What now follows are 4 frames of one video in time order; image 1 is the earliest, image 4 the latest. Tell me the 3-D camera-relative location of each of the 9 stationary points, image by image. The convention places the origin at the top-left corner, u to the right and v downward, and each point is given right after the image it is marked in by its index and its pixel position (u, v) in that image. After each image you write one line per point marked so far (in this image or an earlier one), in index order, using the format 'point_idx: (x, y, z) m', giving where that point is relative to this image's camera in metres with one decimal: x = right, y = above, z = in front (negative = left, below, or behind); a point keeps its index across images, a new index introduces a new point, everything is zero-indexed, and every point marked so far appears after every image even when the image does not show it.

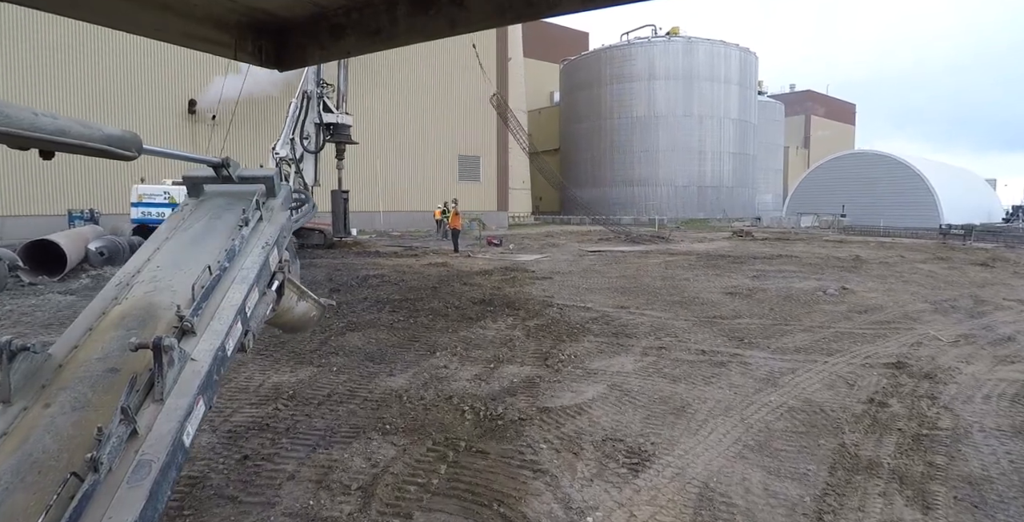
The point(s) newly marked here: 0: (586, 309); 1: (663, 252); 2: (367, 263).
0: (+1.1, -0.7, +8.3) m
1: (+4.8, +0.3, +17.5) m
2: (-3.6, -0.1, +14.2) m
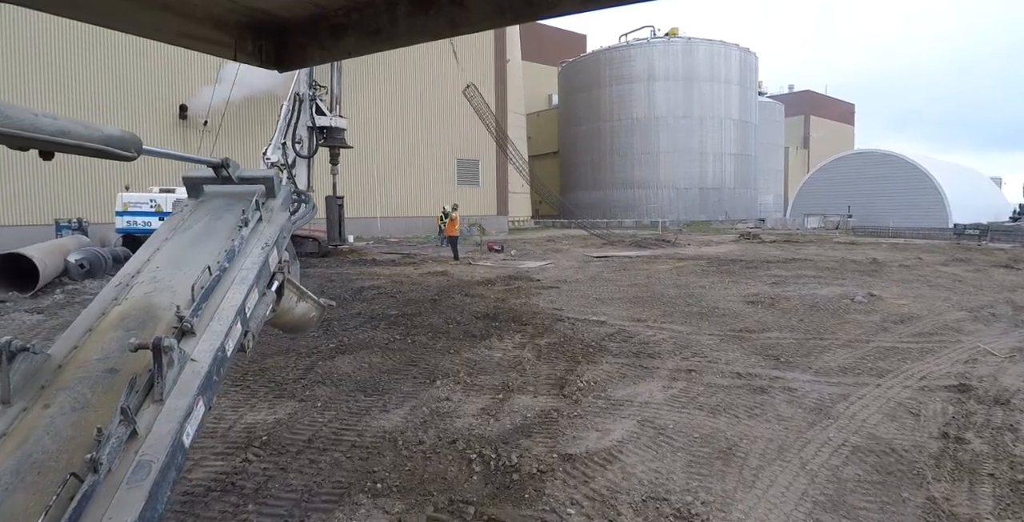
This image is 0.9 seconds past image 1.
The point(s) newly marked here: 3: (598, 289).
0: (+1.2, -0.9, +7.6) m
1: (+4.8, +0.1, +16.8) m
2: (-3.6, -0.3, +13.5) m
3: (+1.7, -0.5, +10.8) m
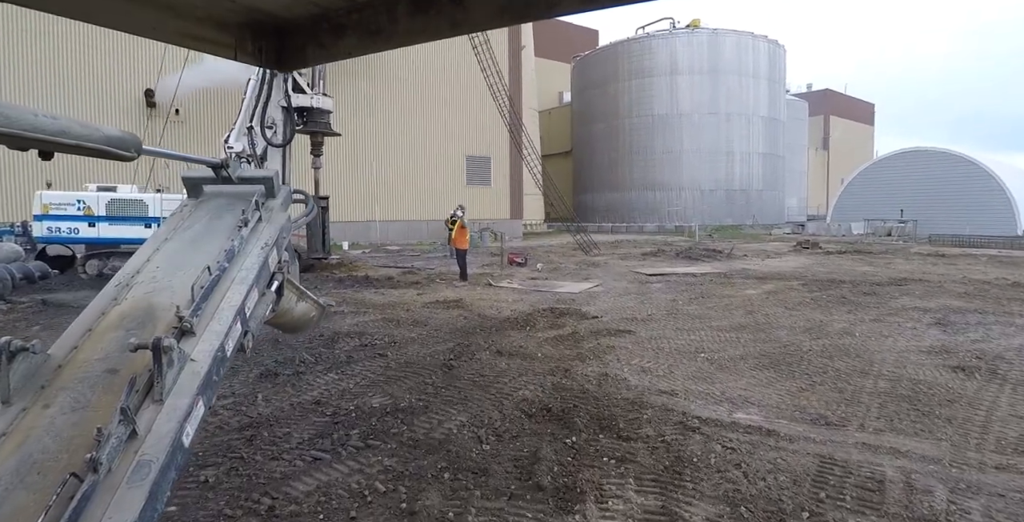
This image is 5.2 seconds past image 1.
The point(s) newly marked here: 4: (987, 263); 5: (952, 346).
0: (+1.9, -1.3, +4.0) m
1: (+5.5, -0.3, +13.2) m
2: (-2.9, -0.7, +9.9) m
3: (+2.3, -1.0, +7.2) m
4: (+14.0, -0.1, +16.4) m
5: (+5.4, -1.0, +6.9) m
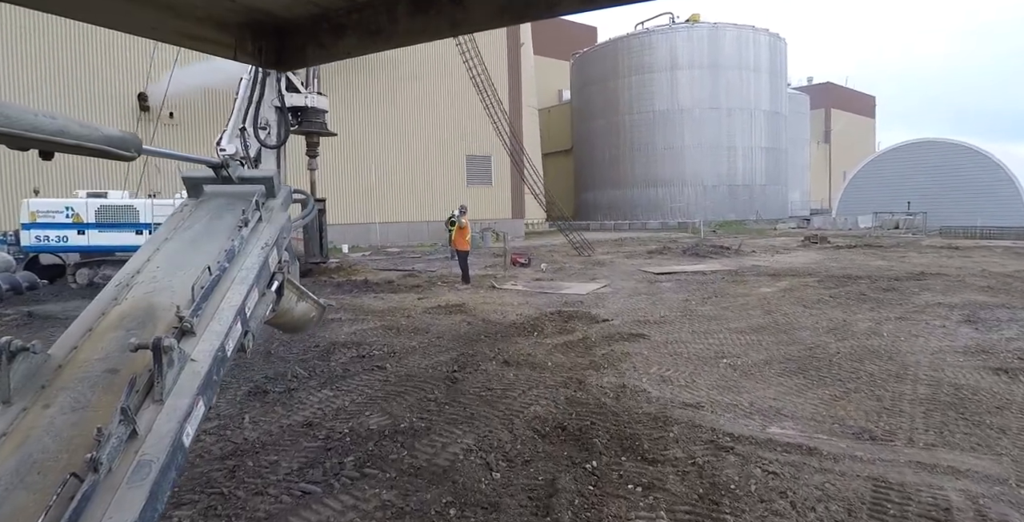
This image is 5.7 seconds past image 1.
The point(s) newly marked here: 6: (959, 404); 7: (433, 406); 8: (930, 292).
0: (+1.9, -1.3, +3.6) m
1: (+5.6, -0.2, +12.8) m
2: (-2.8, -0.8, +9.5) m
3: (+2.4, -1.0, +6.8) m
4: (+14.1, +0.2, +16.0) m
5: (+5.5, -1.0, +6.5) m
6: (+3.8, -1.2, +4.8) m
7: (-0.7, -1.2, +4.5) m
8: (+7.6, -0.5, +10.2) m
